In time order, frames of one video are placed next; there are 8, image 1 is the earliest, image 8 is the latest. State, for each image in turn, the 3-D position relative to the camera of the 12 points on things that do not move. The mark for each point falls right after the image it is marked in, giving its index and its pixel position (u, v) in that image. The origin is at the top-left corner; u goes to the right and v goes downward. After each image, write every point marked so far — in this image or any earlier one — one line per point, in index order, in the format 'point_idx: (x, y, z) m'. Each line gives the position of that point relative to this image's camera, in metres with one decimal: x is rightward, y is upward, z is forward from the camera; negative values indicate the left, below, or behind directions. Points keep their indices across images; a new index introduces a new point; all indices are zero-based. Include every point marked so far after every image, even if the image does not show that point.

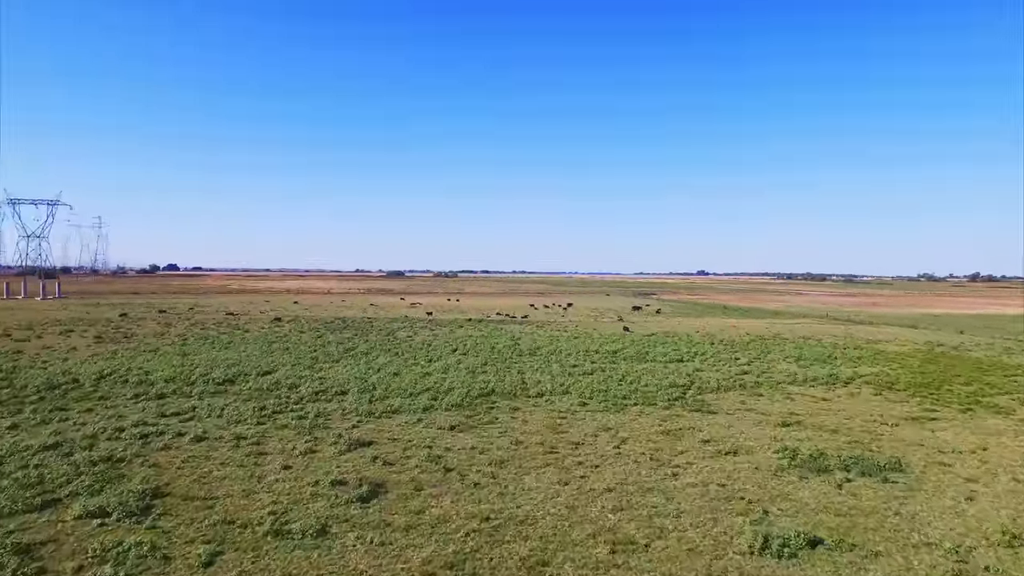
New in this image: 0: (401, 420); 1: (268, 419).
0: (-3.1, -3.7, +19.1) m
1: (-6.7, -3.6, +18.8) m
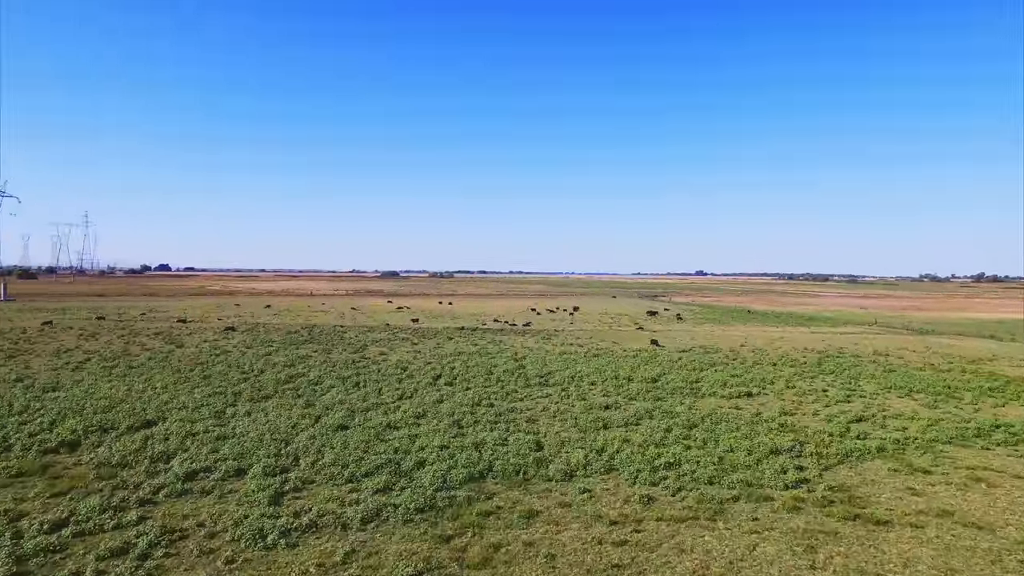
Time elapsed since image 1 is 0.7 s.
0: (-2.9, -3.9, +10.0) m
1: (-6.5, -3.8, +9.6) m
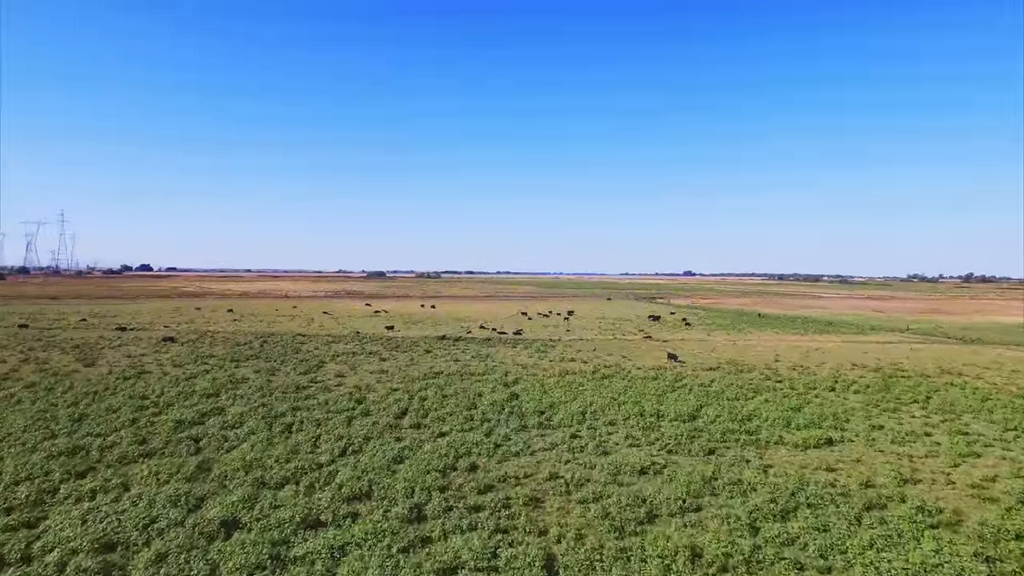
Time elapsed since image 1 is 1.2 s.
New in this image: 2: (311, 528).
0: (-2.9, -4.1, +3.1) m
1: (-6.5, -4.0, +2.7) m
2: (-3.3, -3.8, +11.1) m
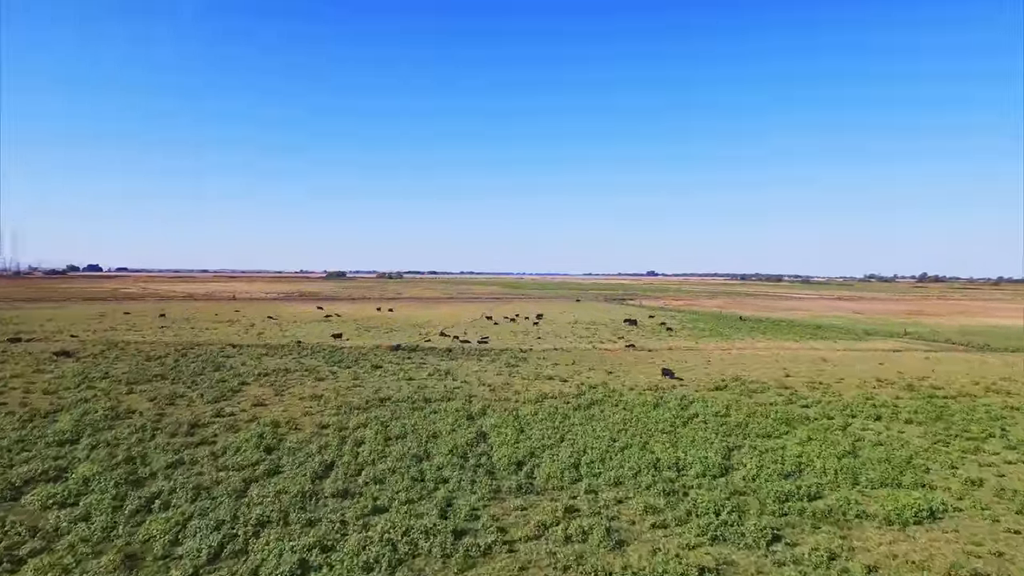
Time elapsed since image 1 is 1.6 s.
0: (-2.7, -4.2, -2.6) m
1: (-6.2, -4.1, -3.3) m
2: (-3.5, -4.0, +5.3) m
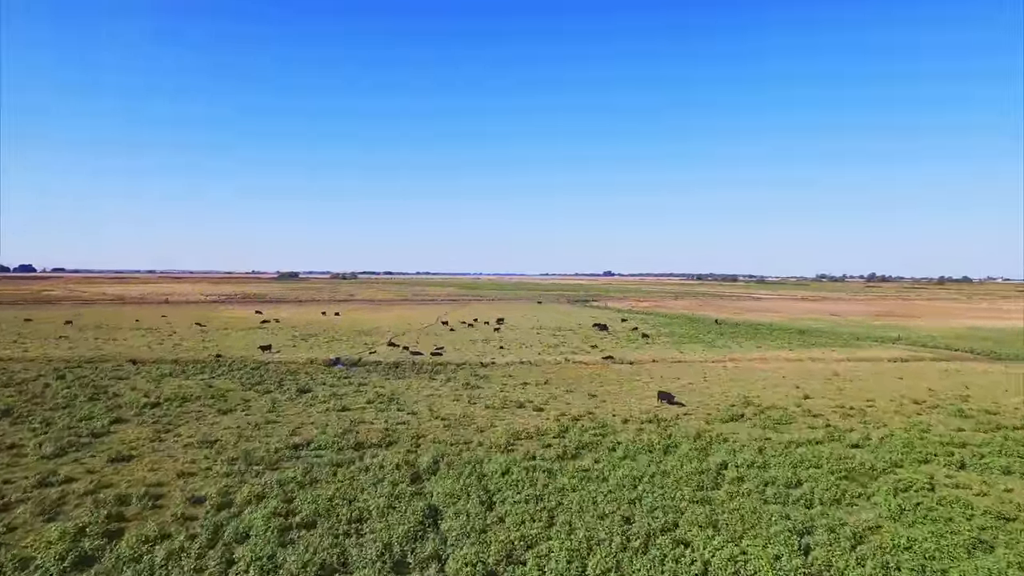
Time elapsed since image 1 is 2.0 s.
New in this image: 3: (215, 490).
0: (-2.0, -4.4, -8.6) m
1: (-5.5, -4.3, -9.4) m
2: (-3.3, -4.1, -0.7) m
3: (-5.8, -3.9, +13.2) m
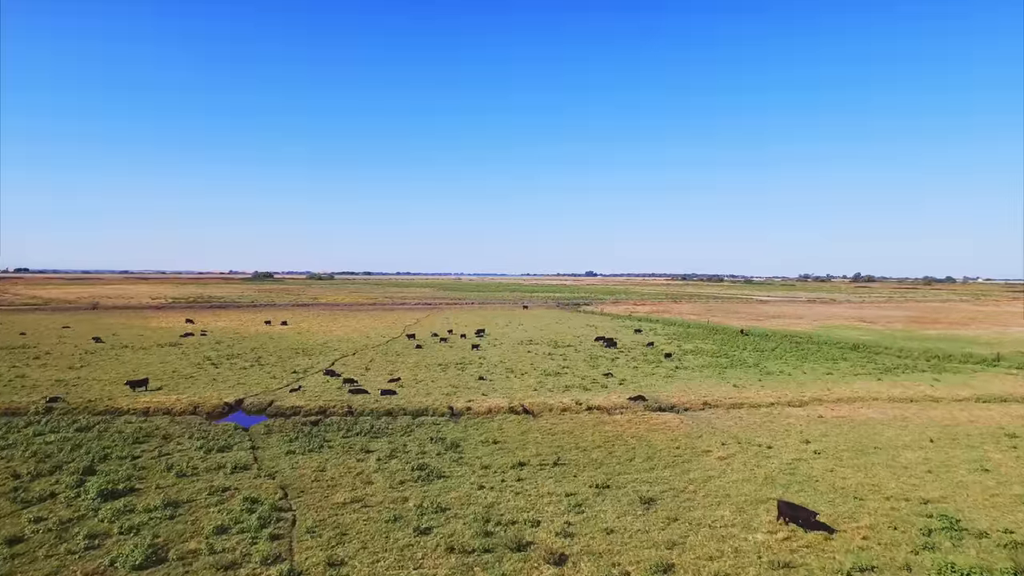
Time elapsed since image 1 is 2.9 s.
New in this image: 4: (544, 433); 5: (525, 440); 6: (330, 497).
0: (-1.3, -4.7, -20.3) m
1: (-4.8, -4.6, -21.2) m
2: (-2.9, -4.4, -12.4) m
3: (-5.7, -4.2, +1.4) m
4: (+0.9, -4.1, +20.1) m
5: (+0.3, -4.1, +19.1) m
6: (-3.8, -4.2, +14.3) m
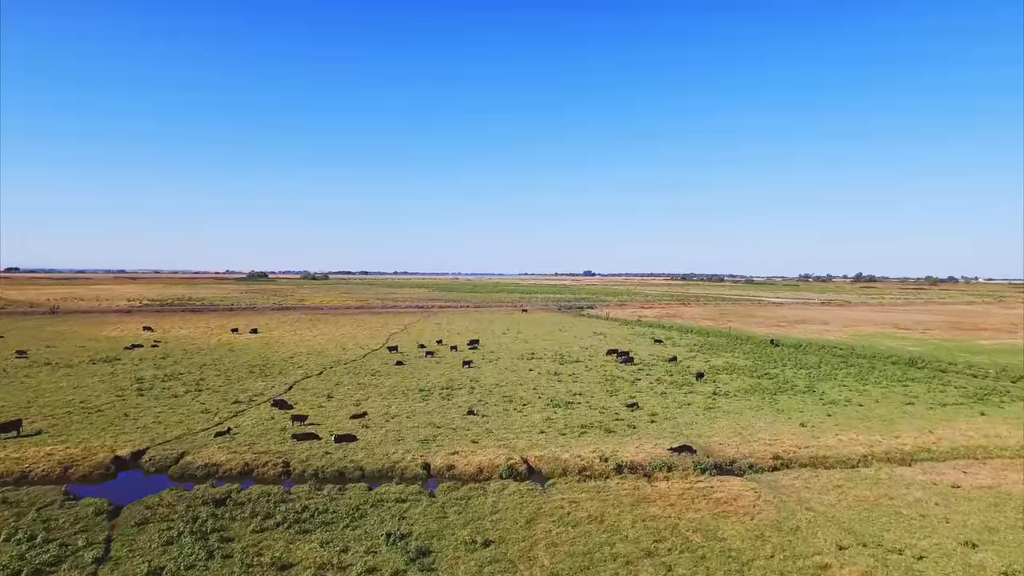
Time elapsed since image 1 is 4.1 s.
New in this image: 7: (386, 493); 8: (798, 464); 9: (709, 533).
0: (-1.2, -5.0, -27.1) m
1: (-4.7, -4.9, -28.1) m
2: (-2.8, -4.8, -19.3) m
3: (-5.6, -4.6, -5.4) m
4: (+0.9, -4.4, +13.2) m
5: (+0.3, -4.4, +12.3) m
6: (-3.8, -4.5, +7.5) m
7: (-2.9, -4.4, +15.6) m
8: (+7.6, -4.5, +18.3) m
9: (+3.8, -4.4, +13.4) m
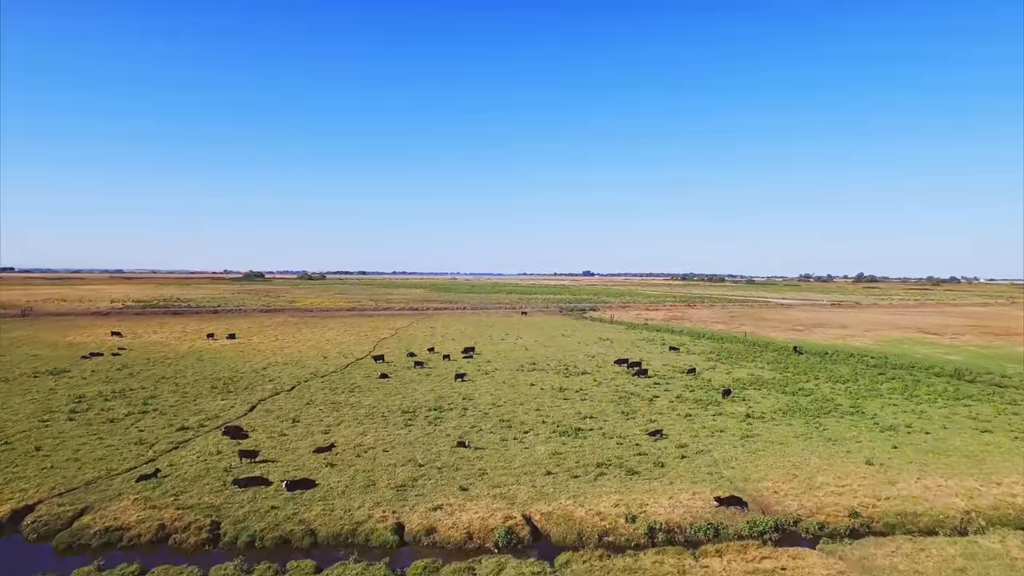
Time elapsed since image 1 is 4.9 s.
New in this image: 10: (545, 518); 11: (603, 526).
0: (-1.1, -5.2, -31.3) m
1: (-4.6, -5.1, -32.3) m
2: (-2.7, -4.9, -23.5) m
3: (-5.6, -4.7, -9.7) m
4: (+0.9, -4.5, +9.0) m
5: (+0.3, -4.5, +8.0) m
6: (-3.8, -4.6, +3.2) m
7: (-2.9, -4.6, +11.3) m
8: (+7.6, -4.7, +14.1) m
9: (+3.8, -4.6, +9.2) m
10: (+0.7, -4.8, +14.4) m
11: (+1.9, -4.6, +14.1) m
